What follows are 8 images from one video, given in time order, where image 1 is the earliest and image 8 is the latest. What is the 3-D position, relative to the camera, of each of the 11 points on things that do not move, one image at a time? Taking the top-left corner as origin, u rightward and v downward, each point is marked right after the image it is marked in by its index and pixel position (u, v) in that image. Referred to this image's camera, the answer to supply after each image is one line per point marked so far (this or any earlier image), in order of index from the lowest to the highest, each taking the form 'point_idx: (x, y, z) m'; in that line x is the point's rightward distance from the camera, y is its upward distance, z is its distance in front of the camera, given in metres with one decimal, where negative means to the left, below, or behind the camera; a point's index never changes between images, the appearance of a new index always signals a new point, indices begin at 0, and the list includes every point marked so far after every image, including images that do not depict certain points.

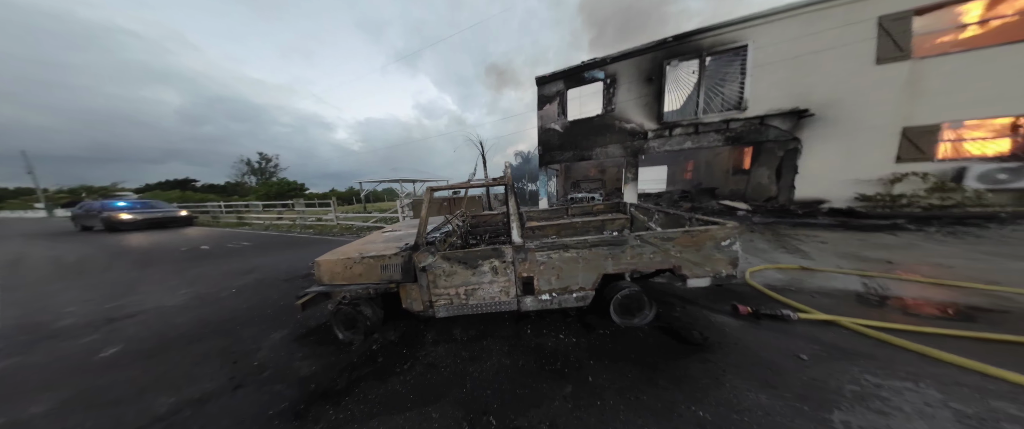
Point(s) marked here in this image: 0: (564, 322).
0: (+0.7, -1.3, +2.5) m
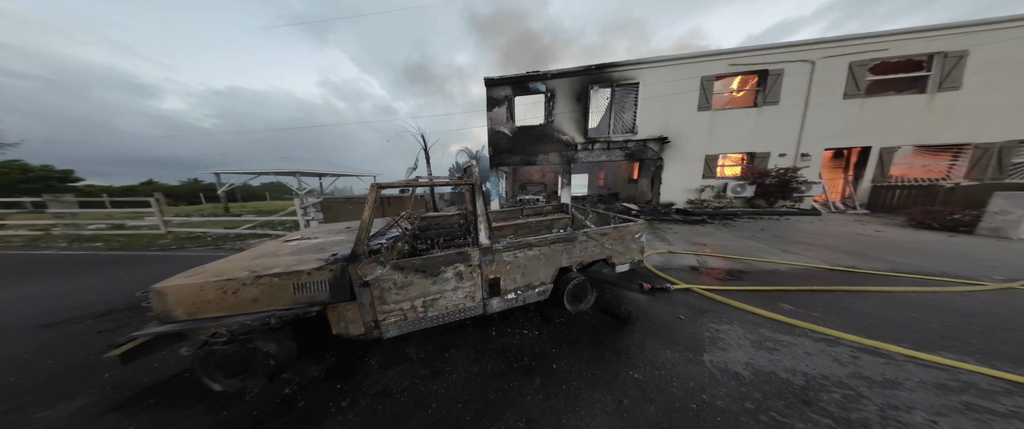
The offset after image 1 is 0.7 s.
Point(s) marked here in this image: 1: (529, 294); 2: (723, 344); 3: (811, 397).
0: (+0.2, -1.3, +2.6) m
1: (+0.2, -0.9, +2.5) m
2: (+2.3, -1.3, +2.2) m
3: (+2.2, -1.4, +1.6) m
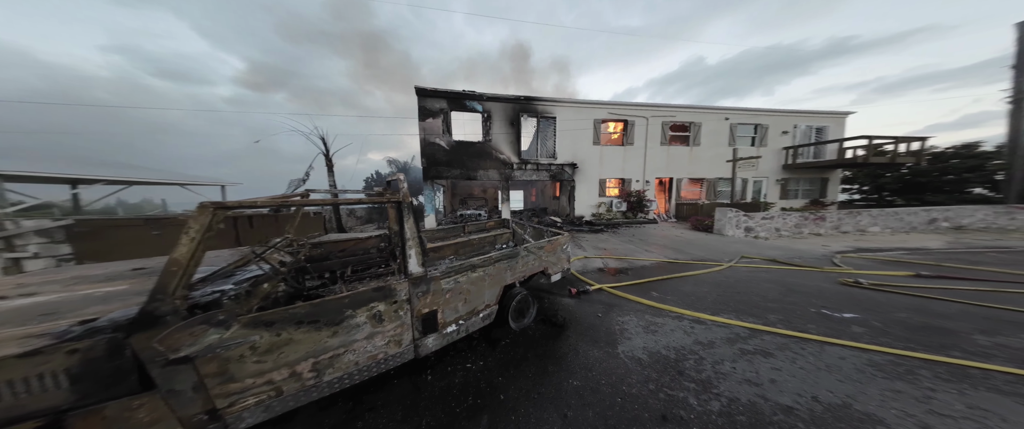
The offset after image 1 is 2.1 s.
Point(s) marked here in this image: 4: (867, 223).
0: (-0.6, -1.5, +2.4) m
1: (-0.5, -1.2, +2.3) m
2: (+1.5, -1.6, +2.8) m
3: (+1.8, -1.6, +2.2) m
4: (+14.5, -0.3, +8.8) m
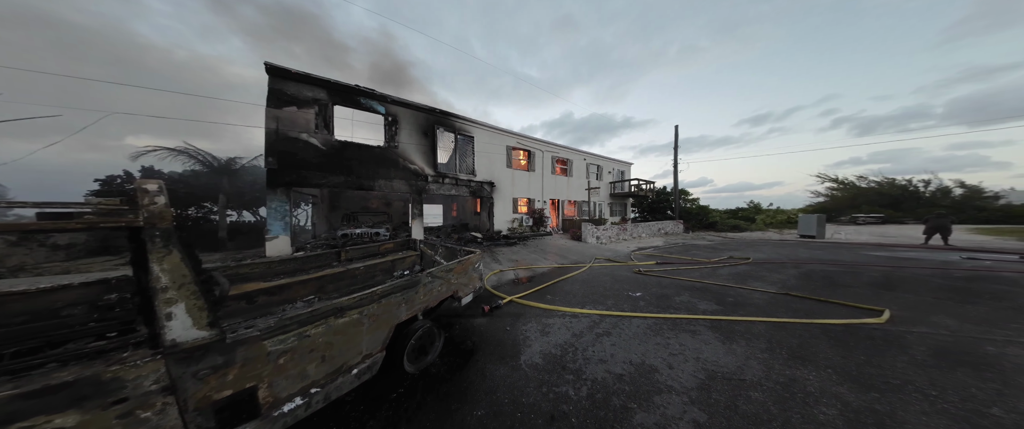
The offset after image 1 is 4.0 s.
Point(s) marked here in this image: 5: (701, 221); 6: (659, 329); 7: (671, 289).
0: (-1.5, -1.7, +1.9) m
1: (-1.4, -1.4, +1.8) m
2: (+0.1, -1.9, +3.2) m
3: (+0.6, -1.9, +2.8) m
4: (+8.6, -1.2, +14.7) m
5: (+15.9, -0.7, +18.3) m
6: (+2.5, -2.0, +3.8) m
7: (+4.3, -2.1, +6.0) m
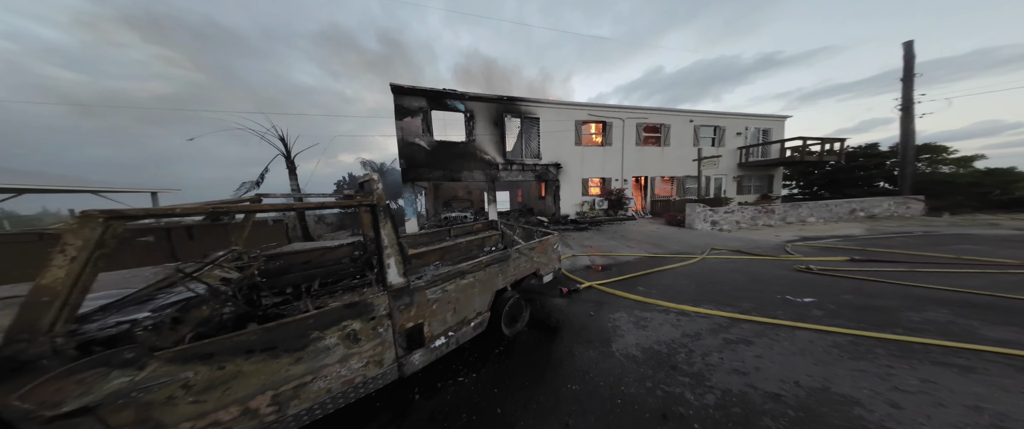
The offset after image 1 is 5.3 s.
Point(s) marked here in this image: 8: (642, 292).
0: (-0.6, -1.5, +2.3) m
1: (-0.5, -1.2, +2.2) m
2: (+1.4, -1.5, +2.8) m
3: (+1.7, -1.5, +2.3) m
4: (+13.8, 0.0, +9.9) m
5: (+21.9, +1.1, +10.1) m
6: (+3.8, -1.5, +2.4) m
7: (+6.4, -1.5, +3.6) m
8: (+2.5, -1.5, +4.2) m
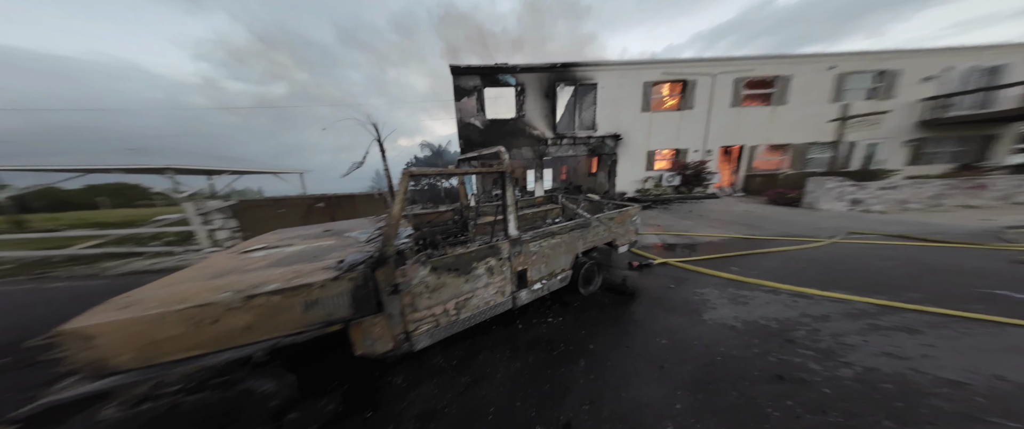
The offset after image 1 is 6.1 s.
0: (+0.4, -1.1, +2.6) m
1: (+0.4, -0.8, +2.5) m
2: (+2.5, -1.1, +2.7) m
3: (+2.6, -1.1, +2.0) m
4: (+16.2, +1.0, +6.1) m
5: (+24.0, +2.1, +4.3) m
6: (+4.7, -1.1, +1.6) m
7: (+7.5, -0.9, +2.1) m
8: (+3.9, -1.0, +3.7) m
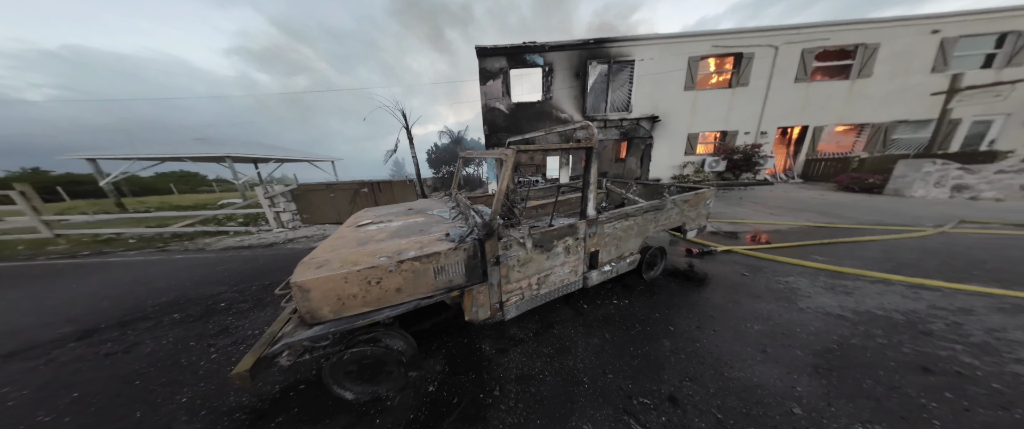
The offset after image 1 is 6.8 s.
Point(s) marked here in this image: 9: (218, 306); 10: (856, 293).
0: (+1.2, -0.9, +2.6) m
1: (+1.2, -0.5, +2.4) m
2: (+3.3, -0.9, +2.4) m
3: (+3.3, -0.9, +1.7) m
4: (+17.2, +1.4, +4.3) m
5: (+24.8, +2.5, +1.5) m
6: (+5.3, -0.9, +1.1) m
7: (+8.2, -0.7, +1.3) m
8: (+4.8, -0.7, +3.3) m
9: (-3.3, -1.0, +2.4) m
10: (+3.8, -0.9, +2.3) m
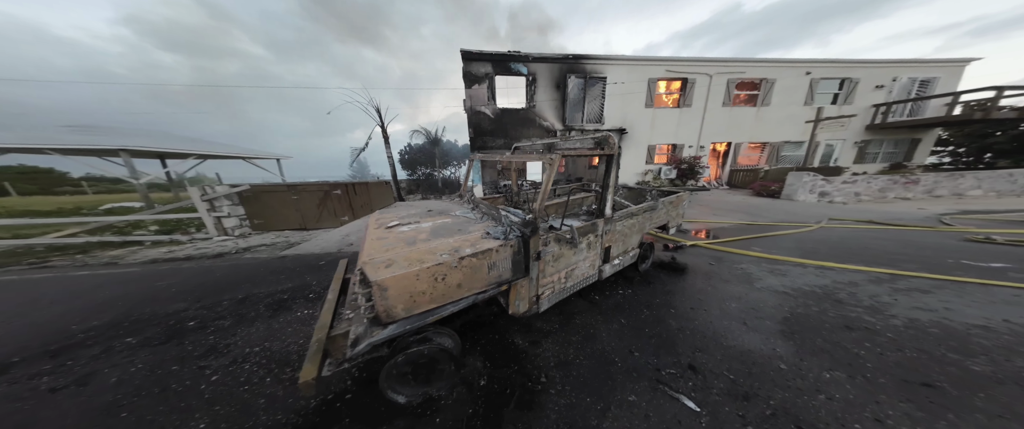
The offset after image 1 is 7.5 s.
0: (+1.3, -0.9, +2.9) m
1: (+1.4, -0.5, +2.7) m
2: (+3.4, -0.8, +3.0) m
3: (+3.6, -0.9, +2.3) m
4: (+16.9, +1.5, +7.0) m
5: (+24.9, +2.6, +5.4) m
6: (+5.7, -0.8, +2.0) m
7: (+8.4, -0.6, +2.7) m
8: (+4.8, -0.7, +4.1) m
9: (-3.1, -1.1, +2.0) m
10: (+3.9, -0.8, +3.0) m
